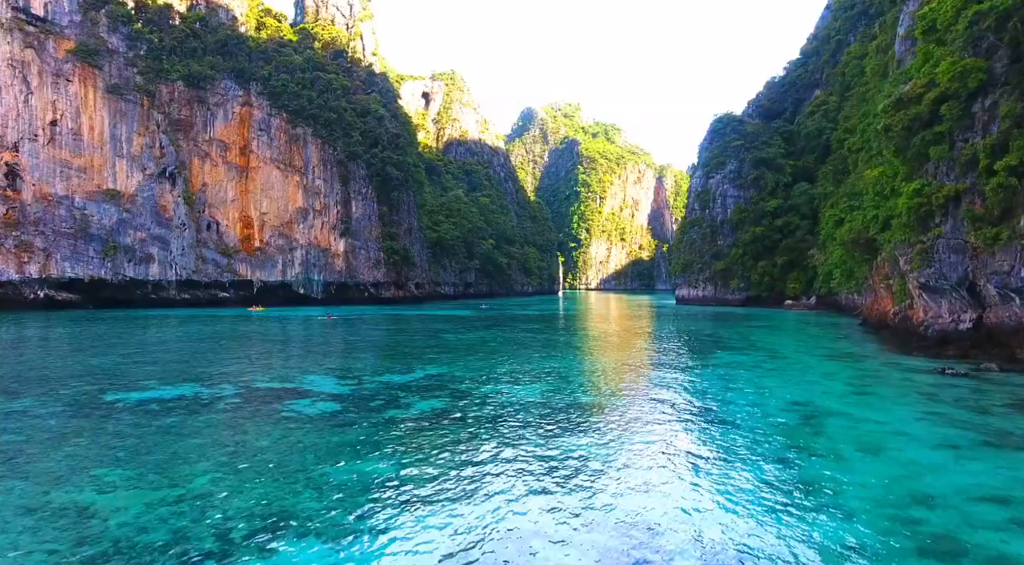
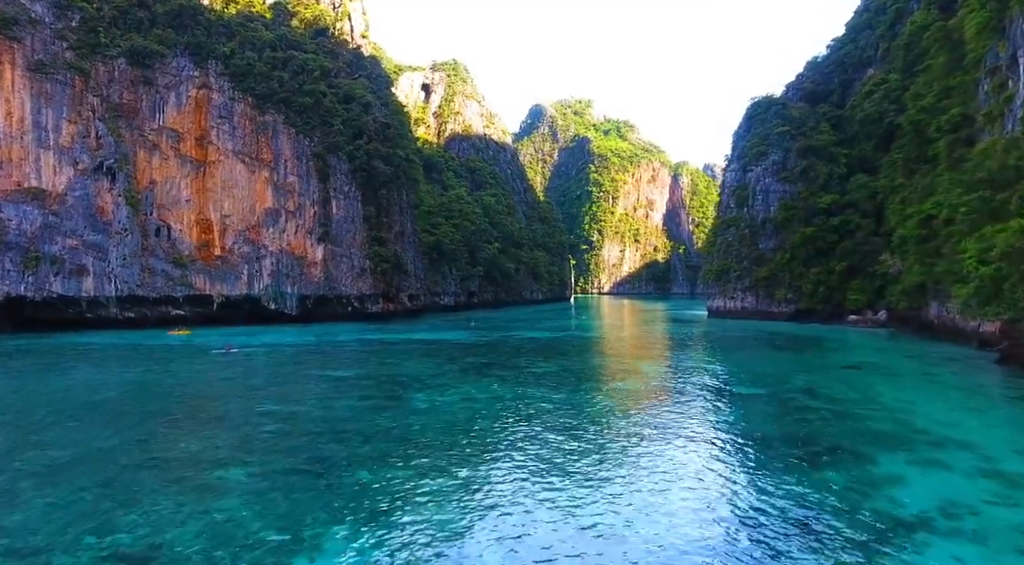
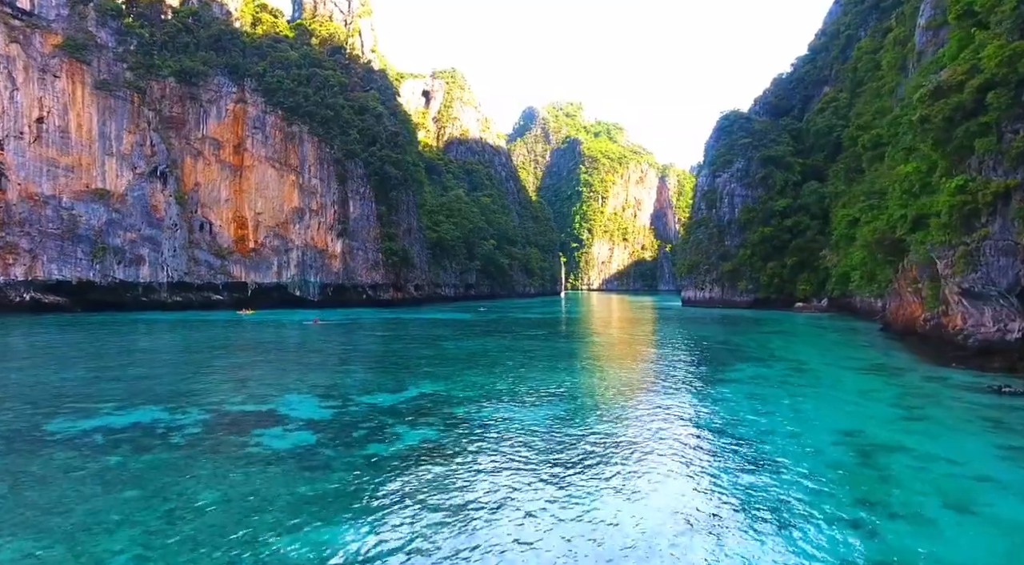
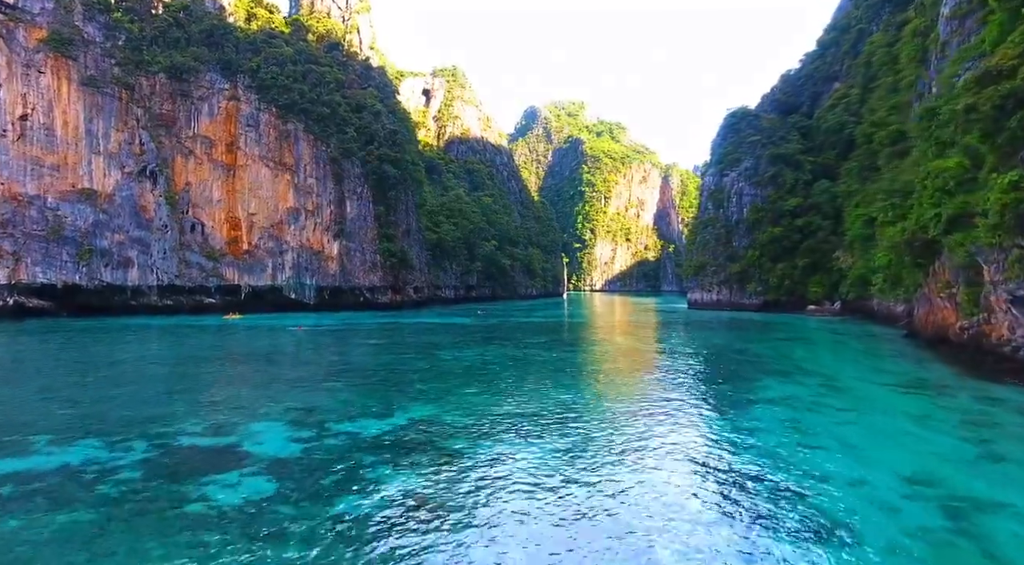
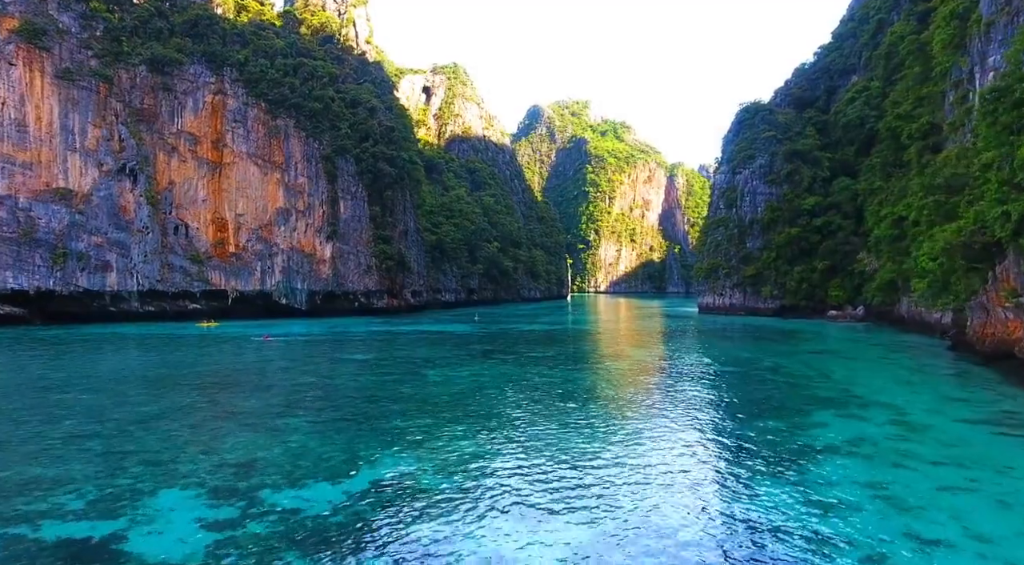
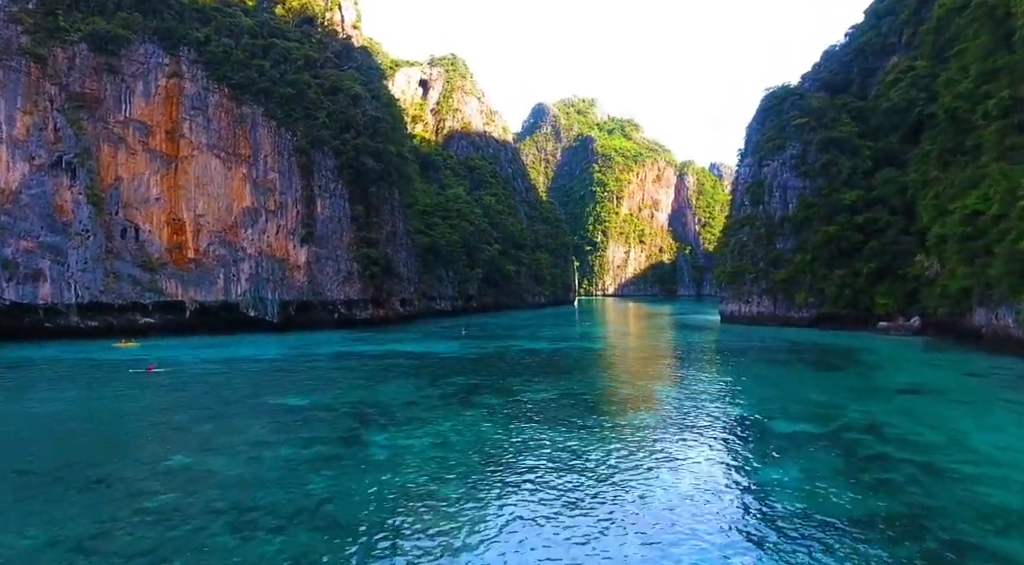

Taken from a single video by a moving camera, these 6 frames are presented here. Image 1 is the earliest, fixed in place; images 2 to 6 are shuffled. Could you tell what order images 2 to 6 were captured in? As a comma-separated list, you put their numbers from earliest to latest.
3, 4, 5, 2, 6
